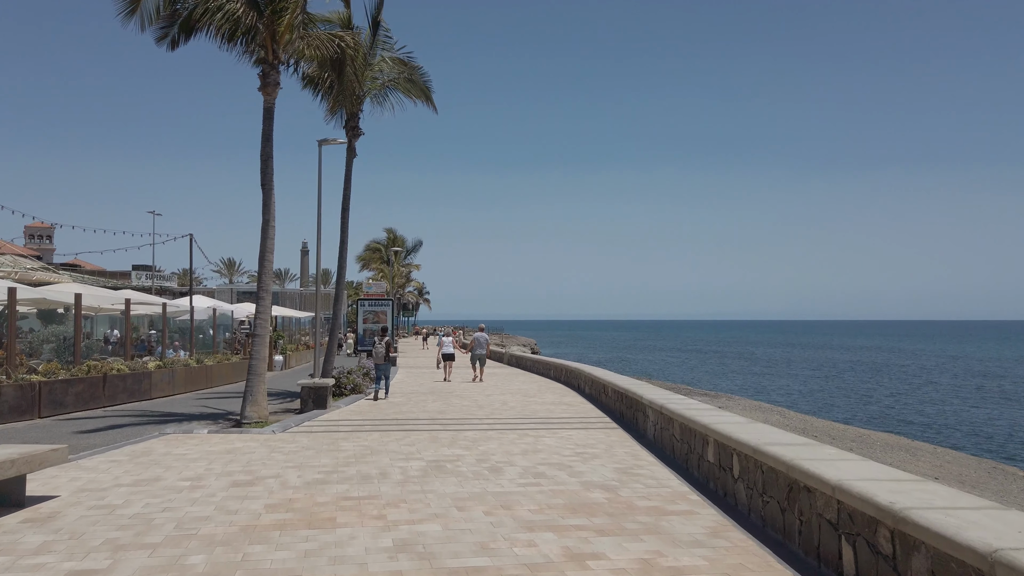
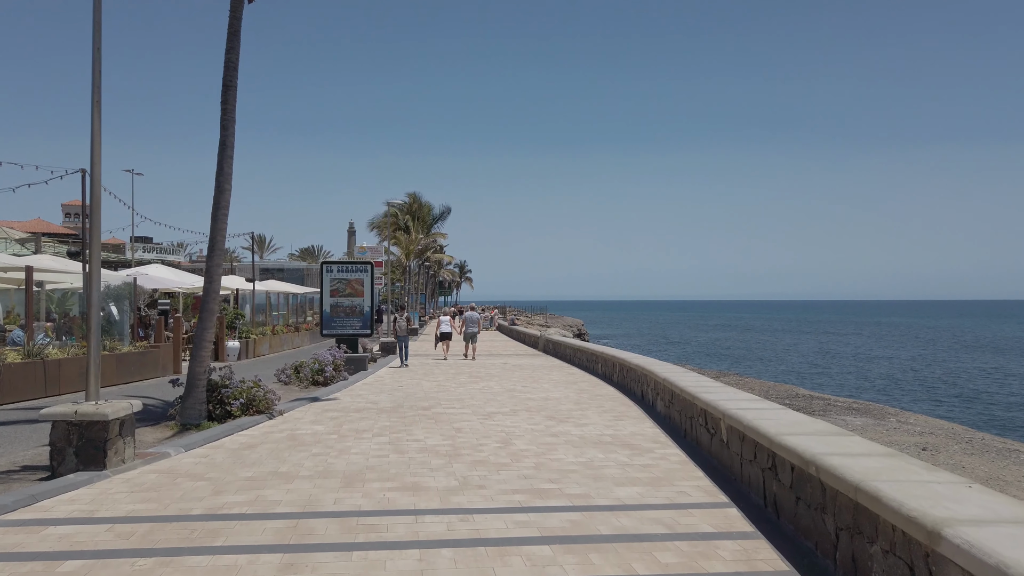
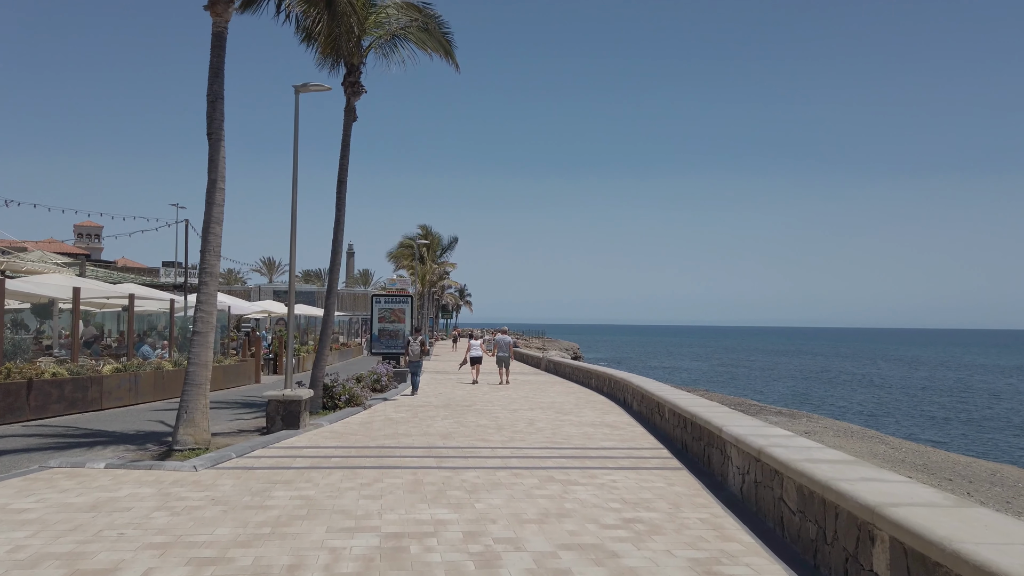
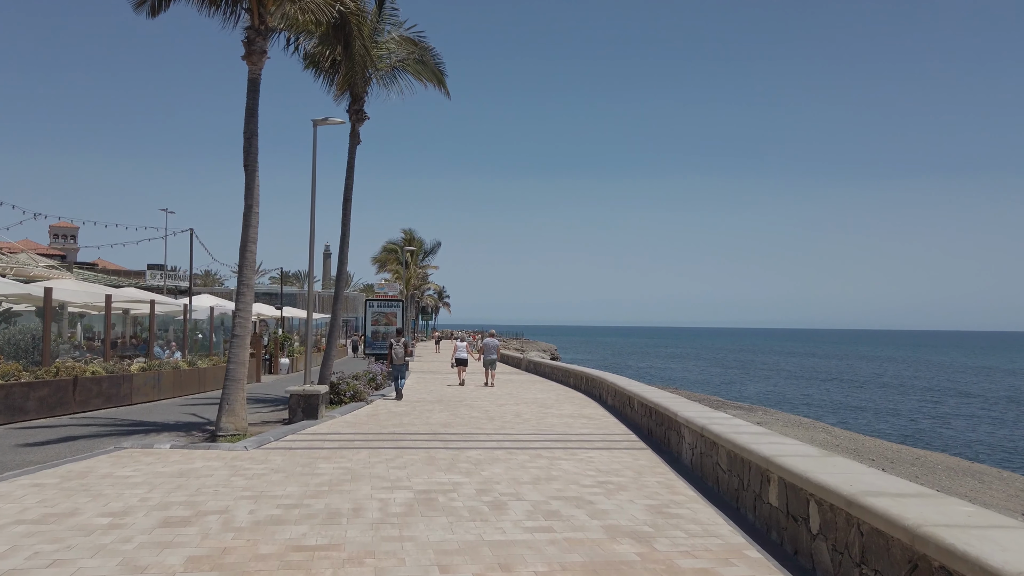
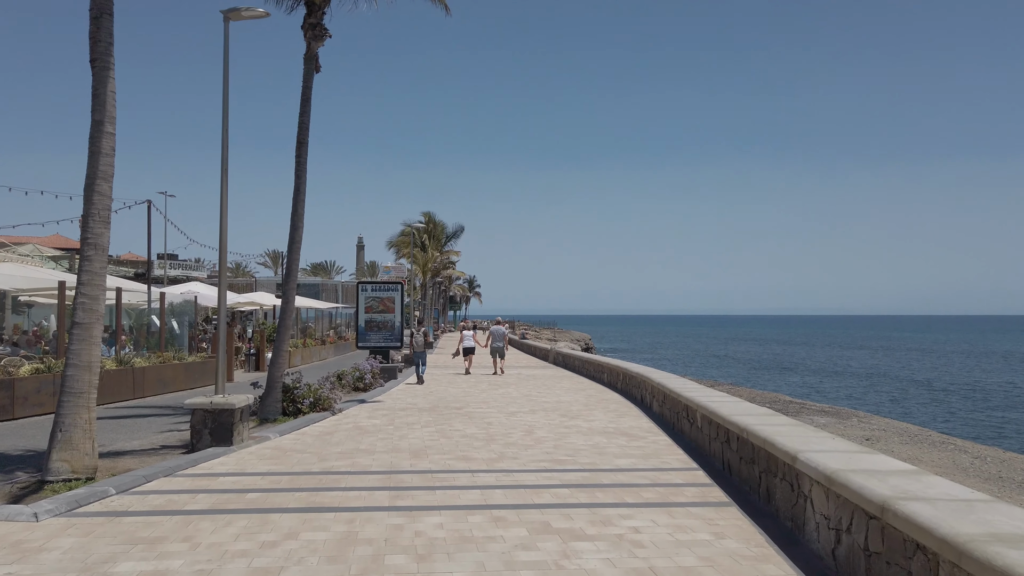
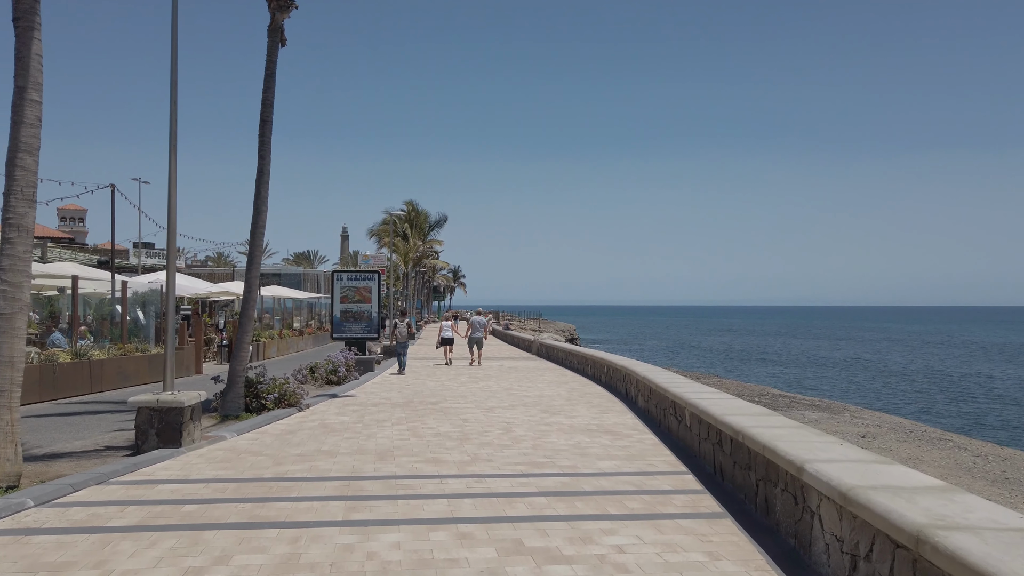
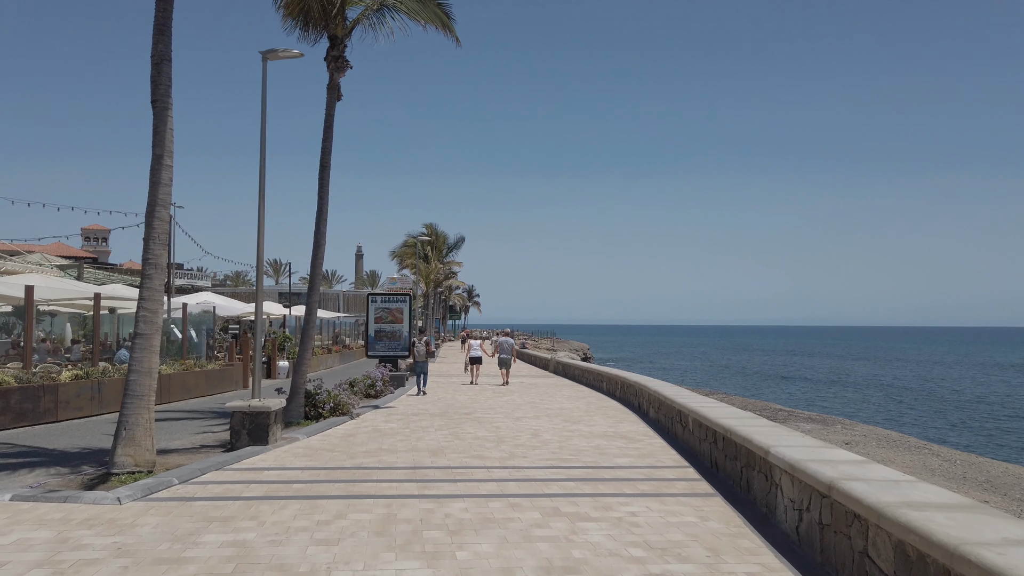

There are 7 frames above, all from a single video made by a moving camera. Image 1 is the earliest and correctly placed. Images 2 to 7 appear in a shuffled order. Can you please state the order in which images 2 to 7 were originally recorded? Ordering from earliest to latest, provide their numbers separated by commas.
4, 3, 7, 5, 6, 2
